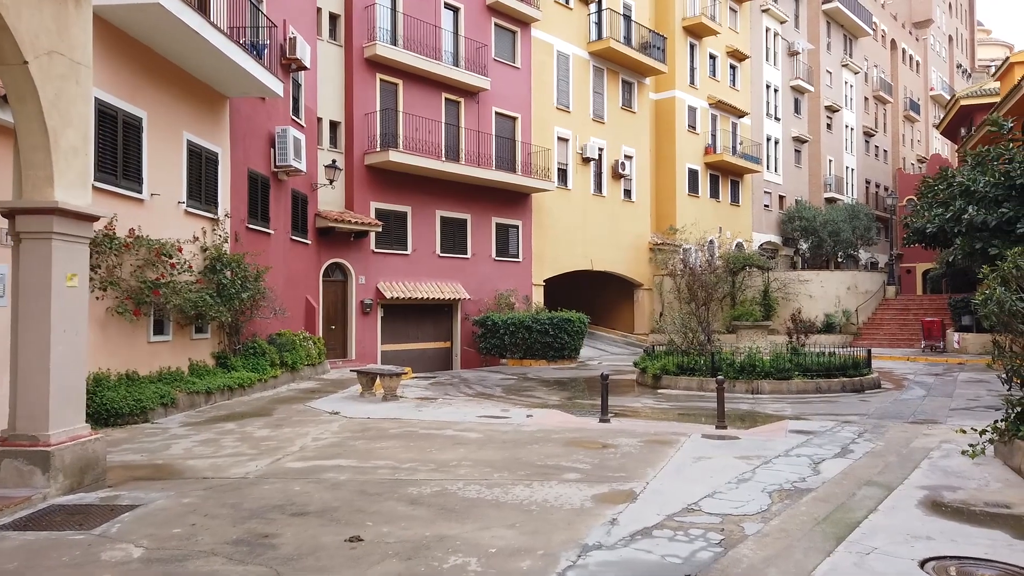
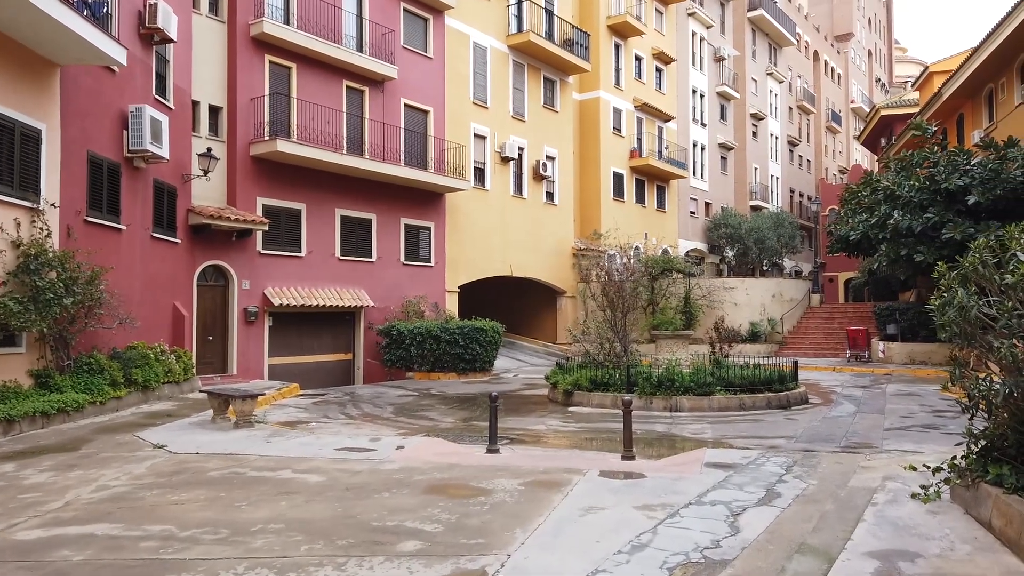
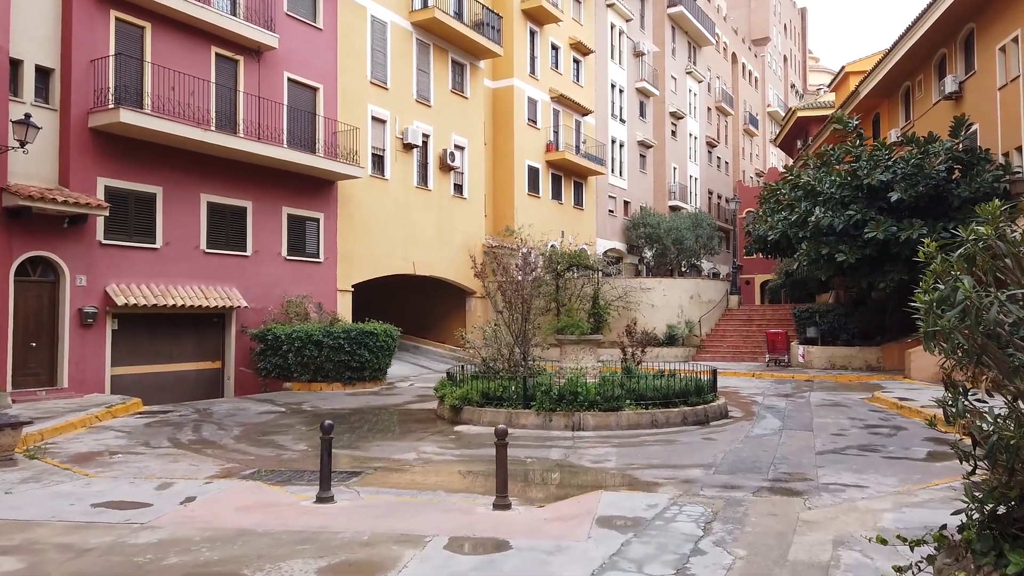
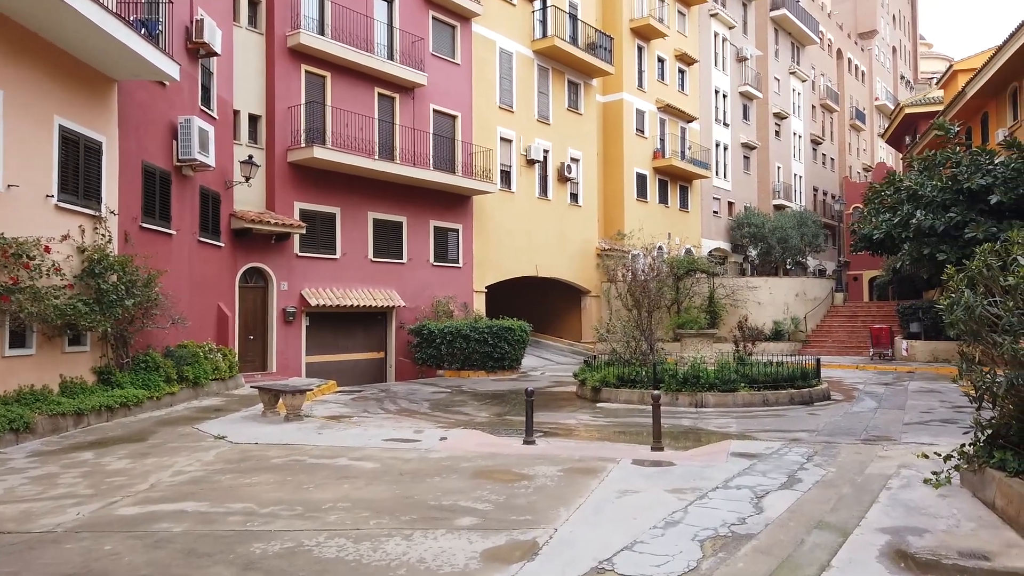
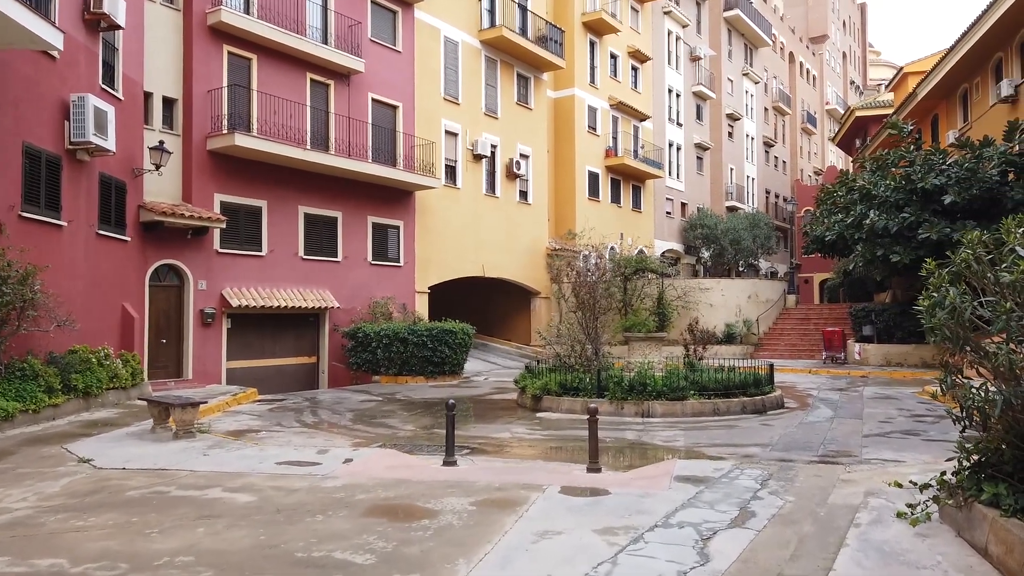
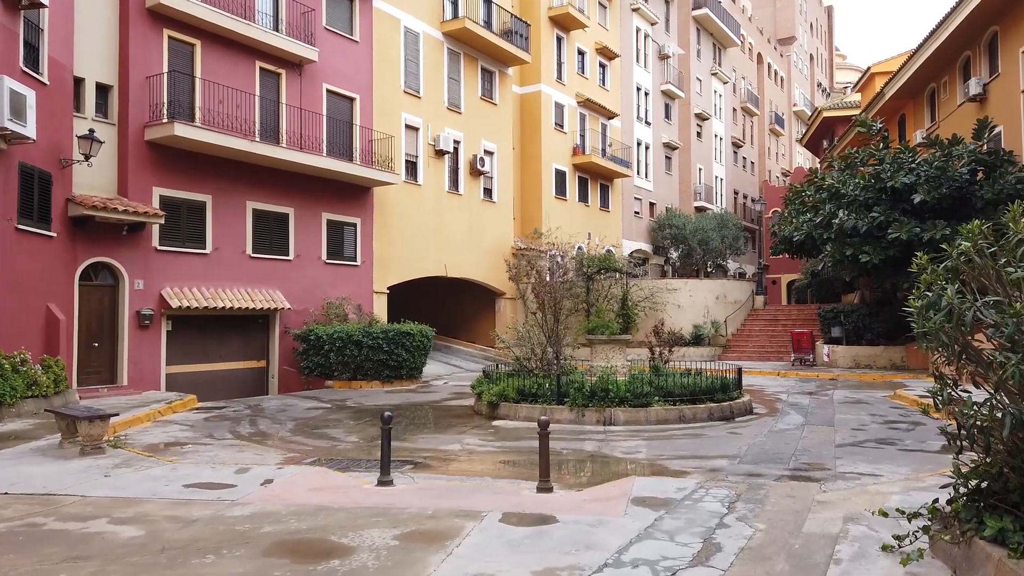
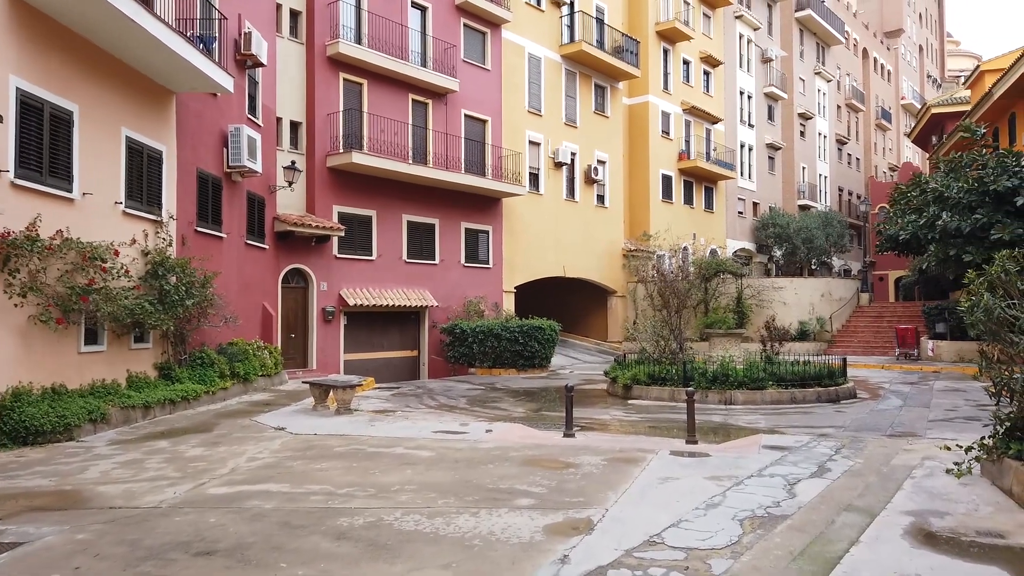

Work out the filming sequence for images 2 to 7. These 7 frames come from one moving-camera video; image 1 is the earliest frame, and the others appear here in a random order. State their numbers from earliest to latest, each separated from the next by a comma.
7, 4, 2, 5, 6, 3
